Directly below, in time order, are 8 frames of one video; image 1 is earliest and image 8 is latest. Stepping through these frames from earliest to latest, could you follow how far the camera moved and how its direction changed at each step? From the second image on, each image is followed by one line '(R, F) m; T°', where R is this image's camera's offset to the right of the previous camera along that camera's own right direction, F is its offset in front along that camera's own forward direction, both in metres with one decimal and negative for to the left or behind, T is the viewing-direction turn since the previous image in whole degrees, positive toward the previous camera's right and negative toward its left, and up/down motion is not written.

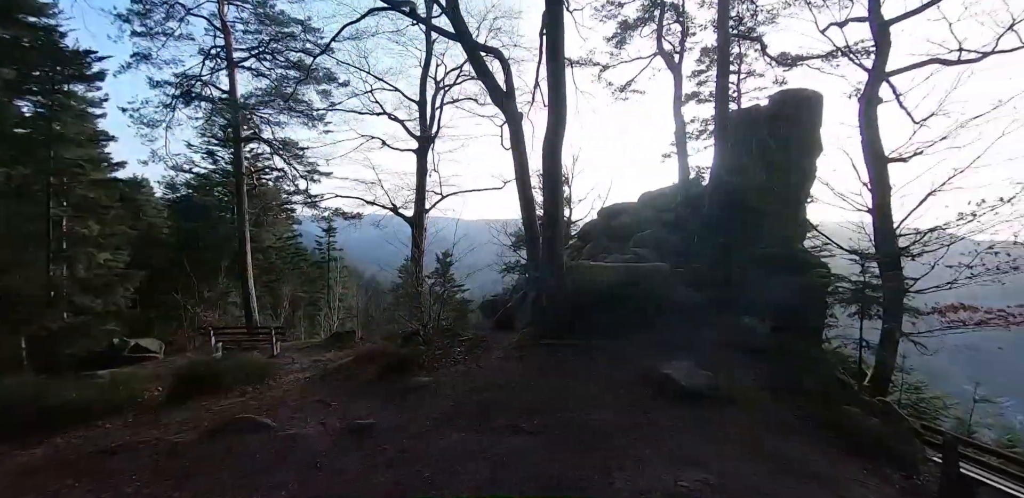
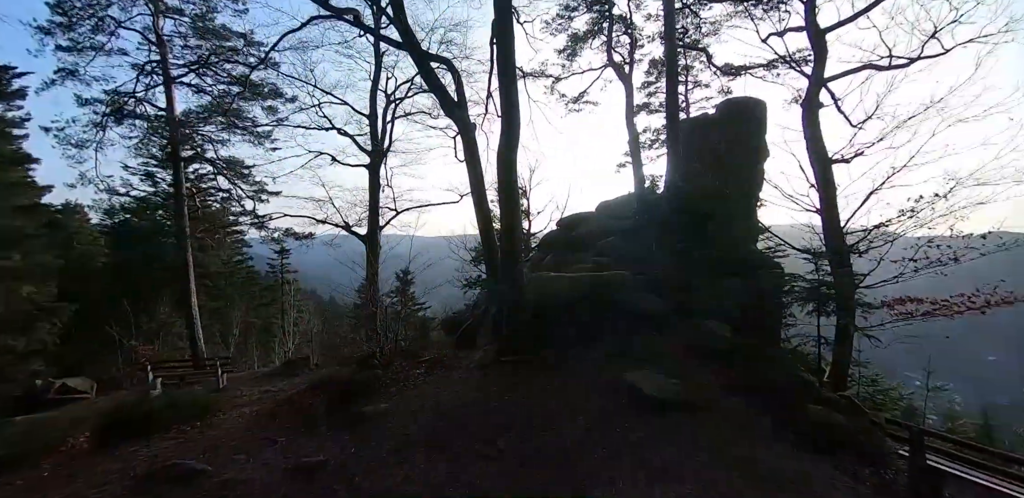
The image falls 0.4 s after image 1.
(0.0, +0.3) m; +5°
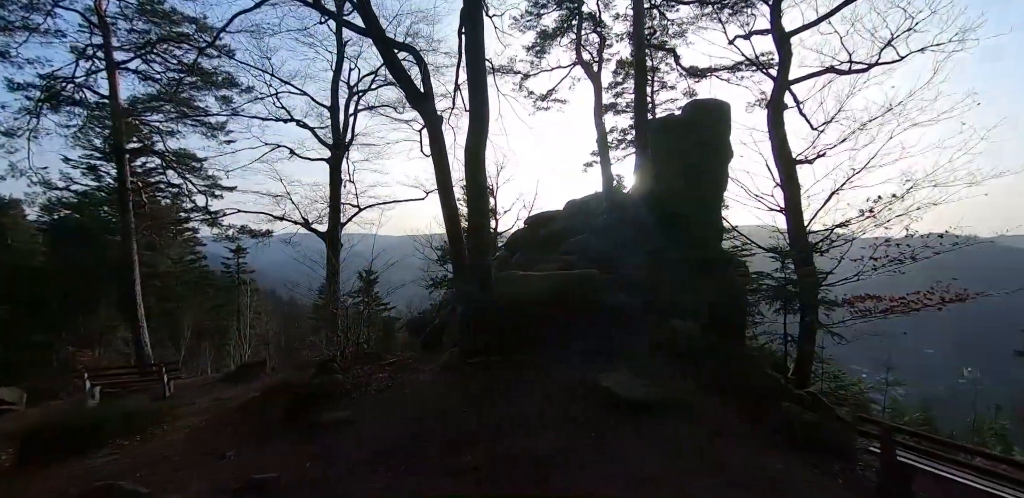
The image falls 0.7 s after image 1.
(0.0, +0.3) m; +4°
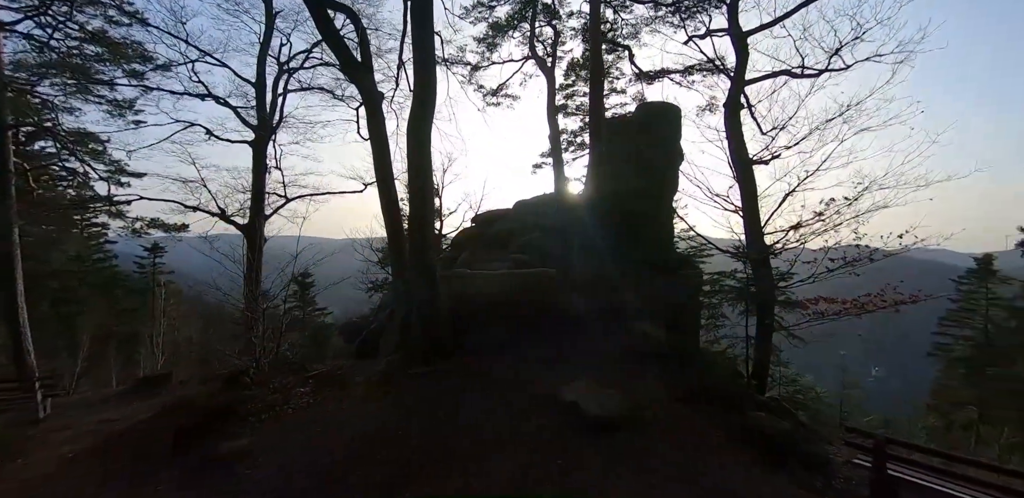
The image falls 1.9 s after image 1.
(-0.1, +0.8) m; +6°
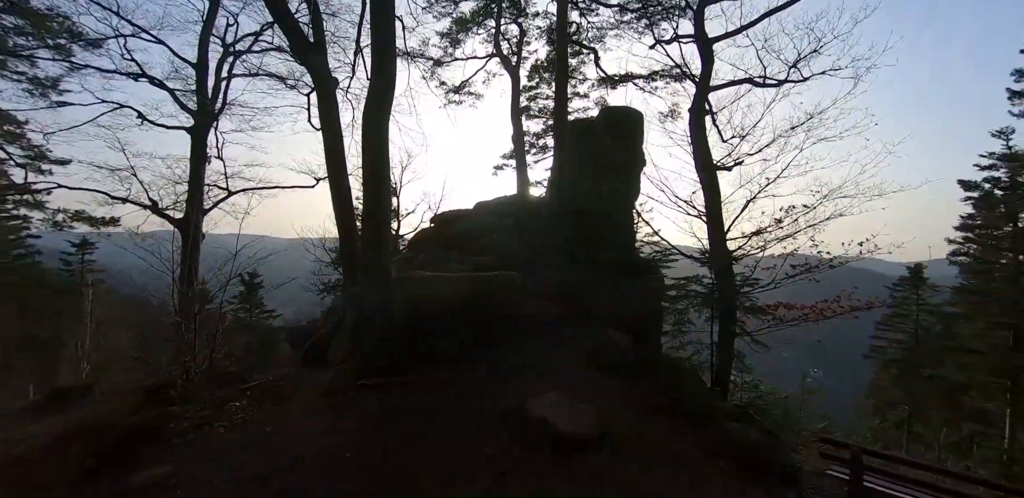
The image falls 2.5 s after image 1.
(-0.1, +0.4) m; +5°
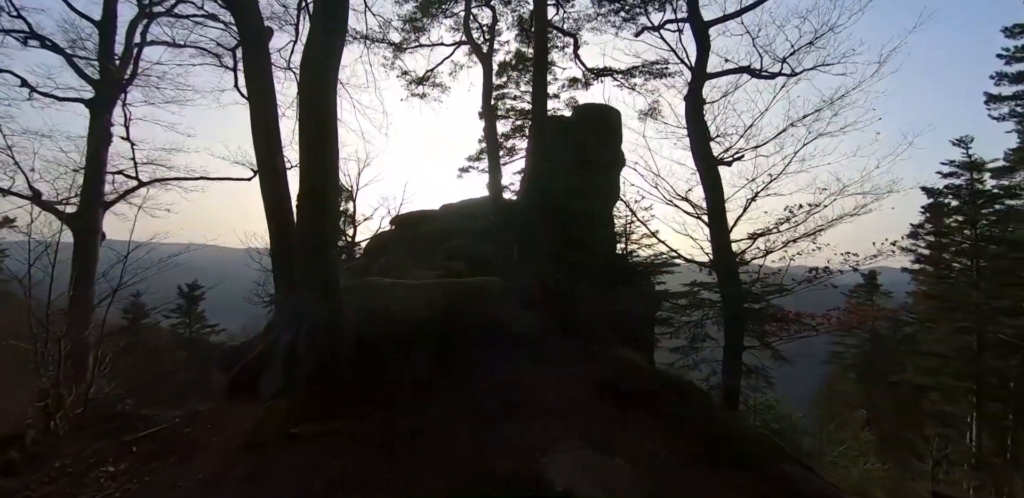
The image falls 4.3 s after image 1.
(-0.3, +1.4) m; +5°
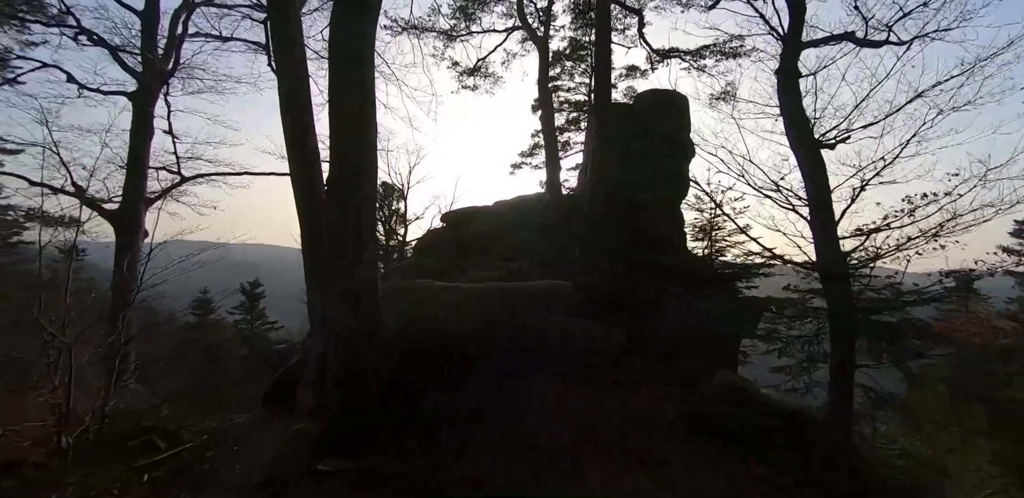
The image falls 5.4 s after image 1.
(-0.2, +0.9) m; -6°
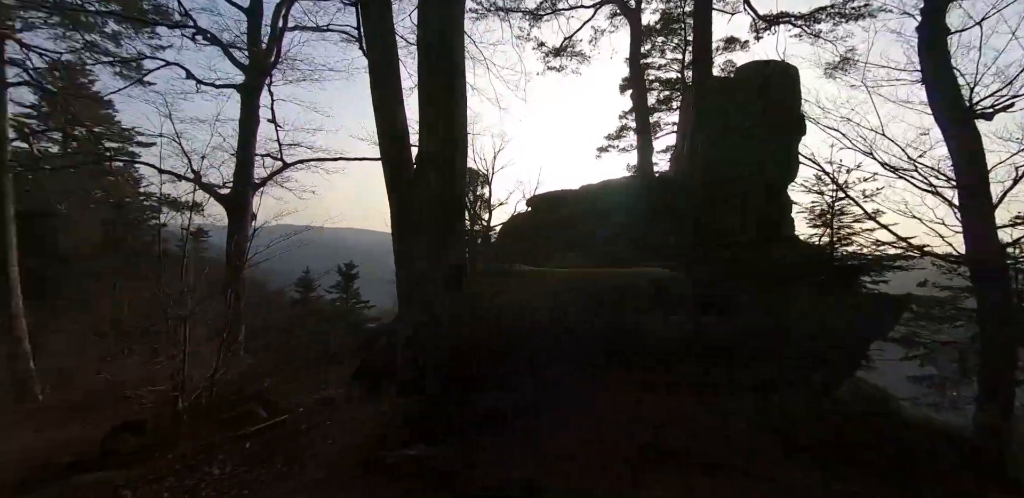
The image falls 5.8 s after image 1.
(-0.1, +0.3) m; -9°
